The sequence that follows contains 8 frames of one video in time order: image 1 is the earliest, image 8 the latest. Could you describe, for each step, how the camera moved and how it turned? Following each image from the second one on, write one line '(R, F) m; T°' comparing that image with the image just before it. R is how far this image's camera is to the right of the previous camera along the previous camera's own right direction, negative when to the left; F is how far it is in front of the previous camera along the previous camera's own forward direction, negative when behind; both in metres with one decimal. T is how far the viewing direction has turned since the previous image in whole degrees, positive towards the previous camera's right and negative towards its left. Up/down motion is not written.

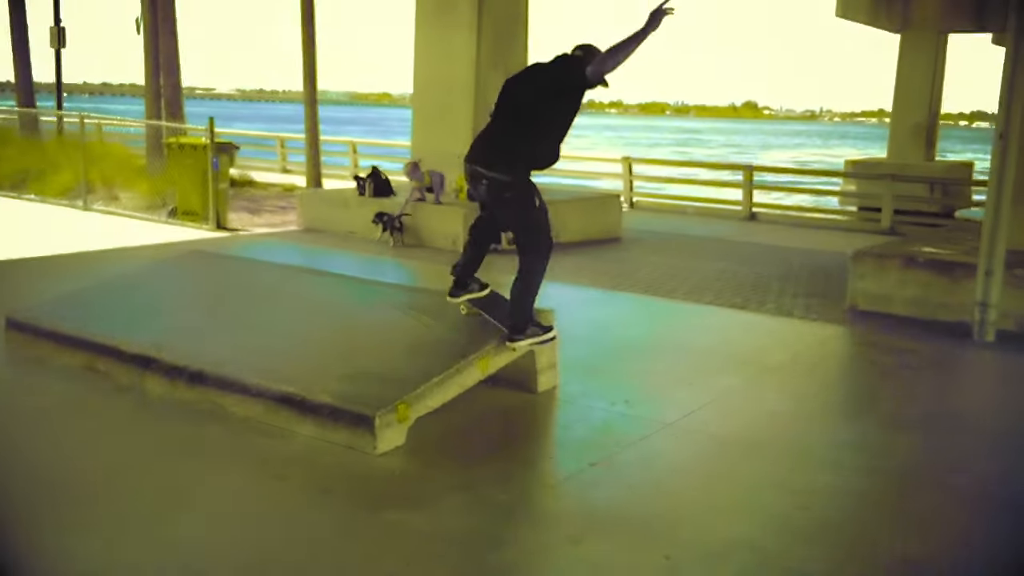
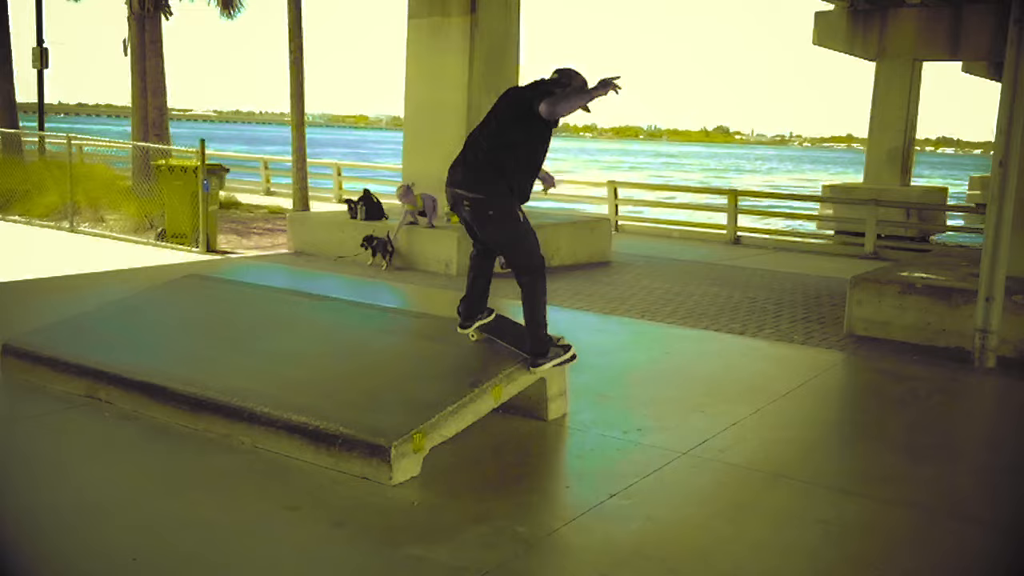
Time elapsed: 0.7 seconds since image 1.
(-0.2, 0.0) m; +2°
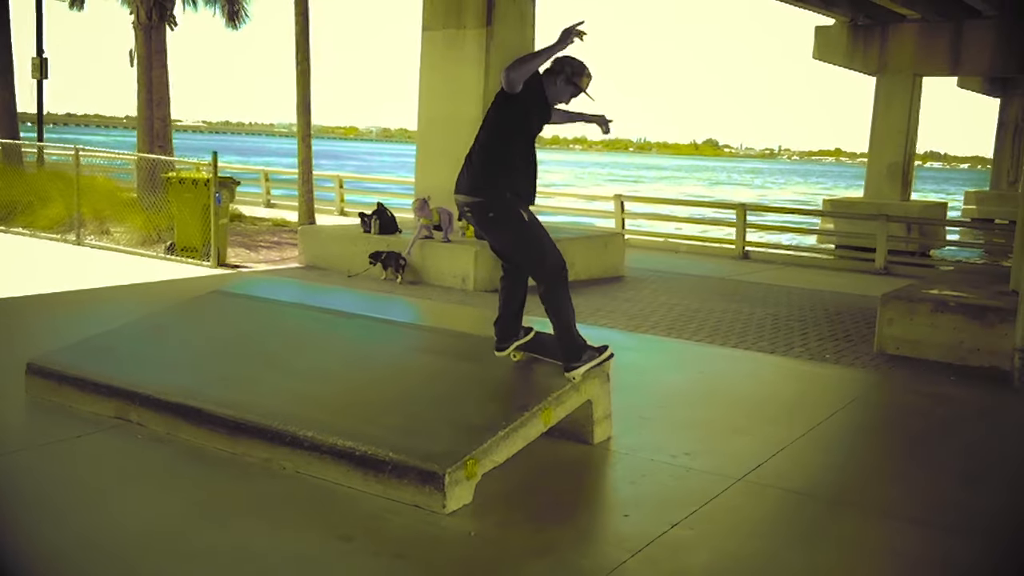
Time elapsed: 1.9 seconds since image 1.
(-0.3, +0.2) m; +1°
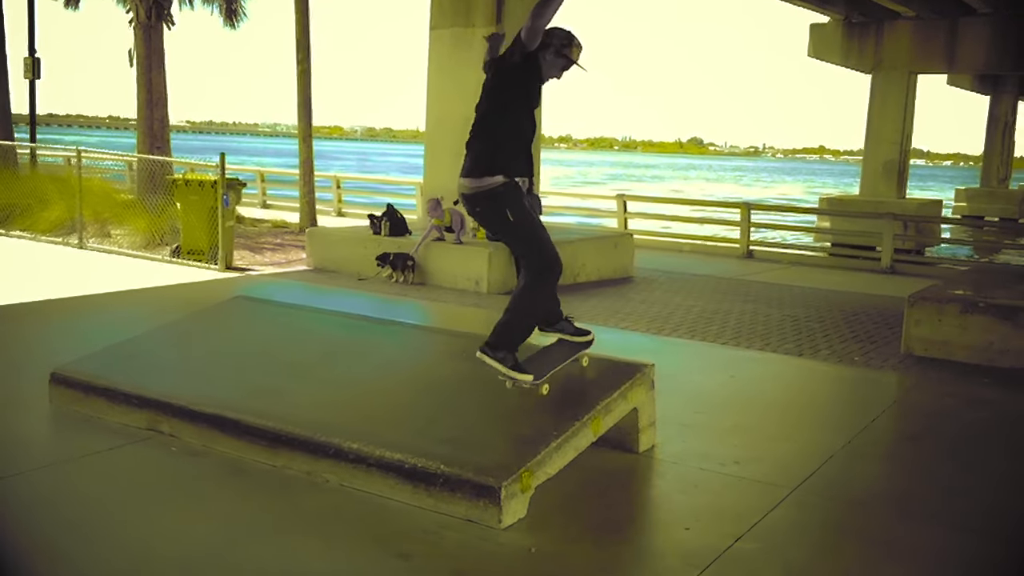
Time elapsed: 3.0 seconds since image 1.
(-0.3, +0.1) m; +1°
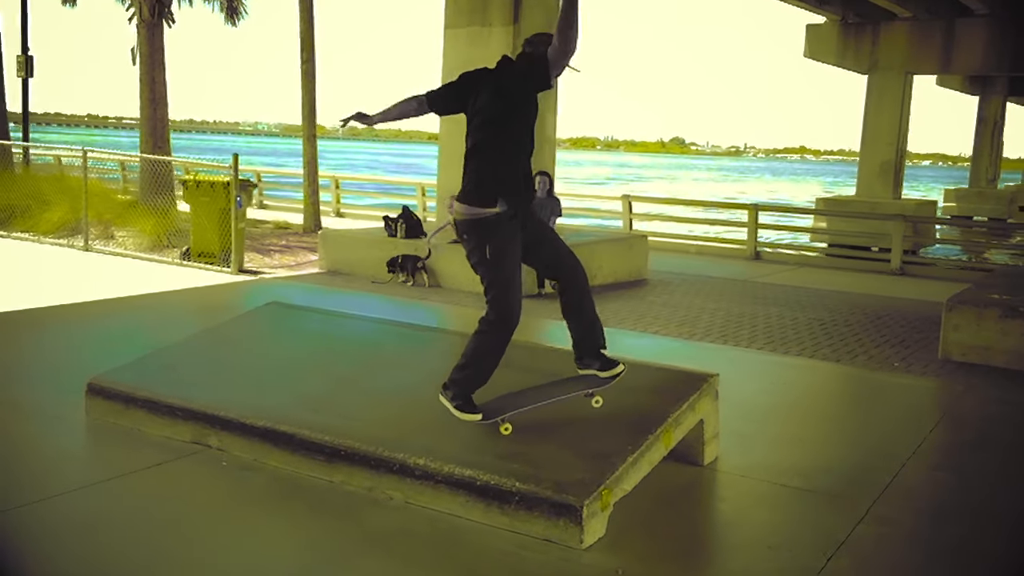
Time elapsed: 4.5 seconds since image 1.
(-0.4, +0.2) m; +1°
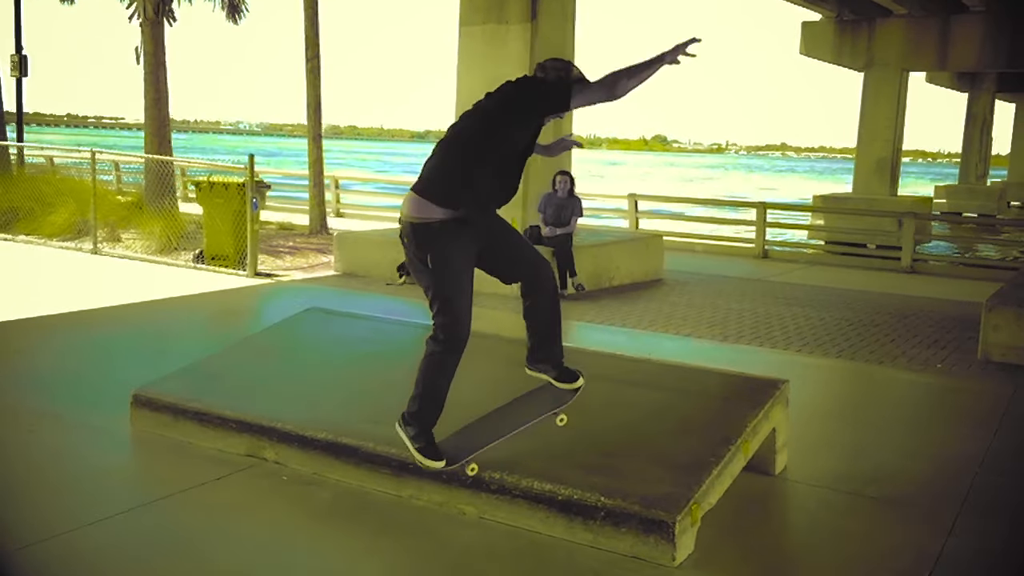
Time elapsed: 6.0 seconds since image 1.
(-0.4, +0.2) m; +1°
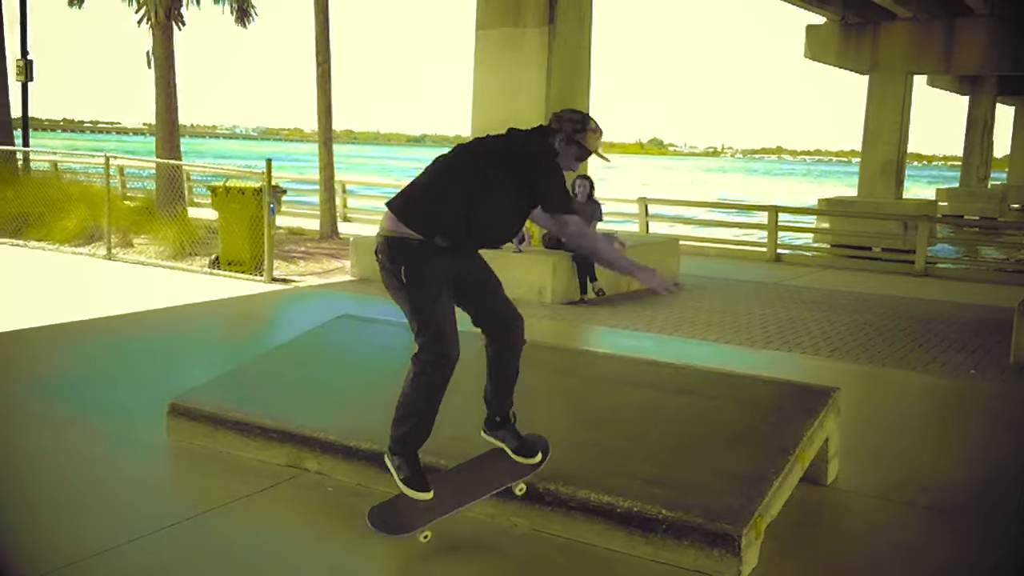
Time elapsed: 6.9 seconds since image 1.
(-0.3, +0.1) m; 0°
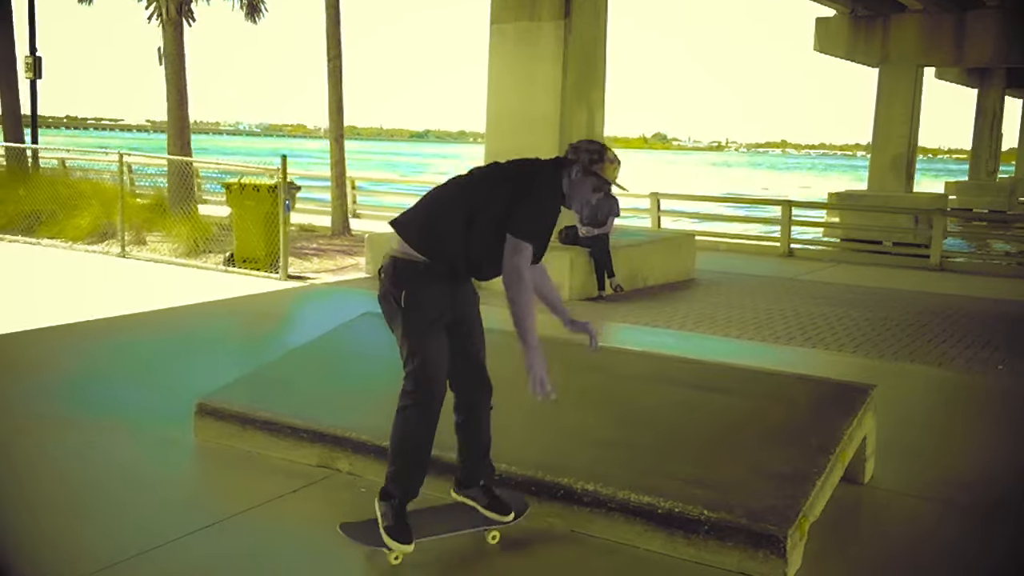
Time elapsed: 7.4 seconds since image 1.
(-0.1, +0.1) m; 0°
